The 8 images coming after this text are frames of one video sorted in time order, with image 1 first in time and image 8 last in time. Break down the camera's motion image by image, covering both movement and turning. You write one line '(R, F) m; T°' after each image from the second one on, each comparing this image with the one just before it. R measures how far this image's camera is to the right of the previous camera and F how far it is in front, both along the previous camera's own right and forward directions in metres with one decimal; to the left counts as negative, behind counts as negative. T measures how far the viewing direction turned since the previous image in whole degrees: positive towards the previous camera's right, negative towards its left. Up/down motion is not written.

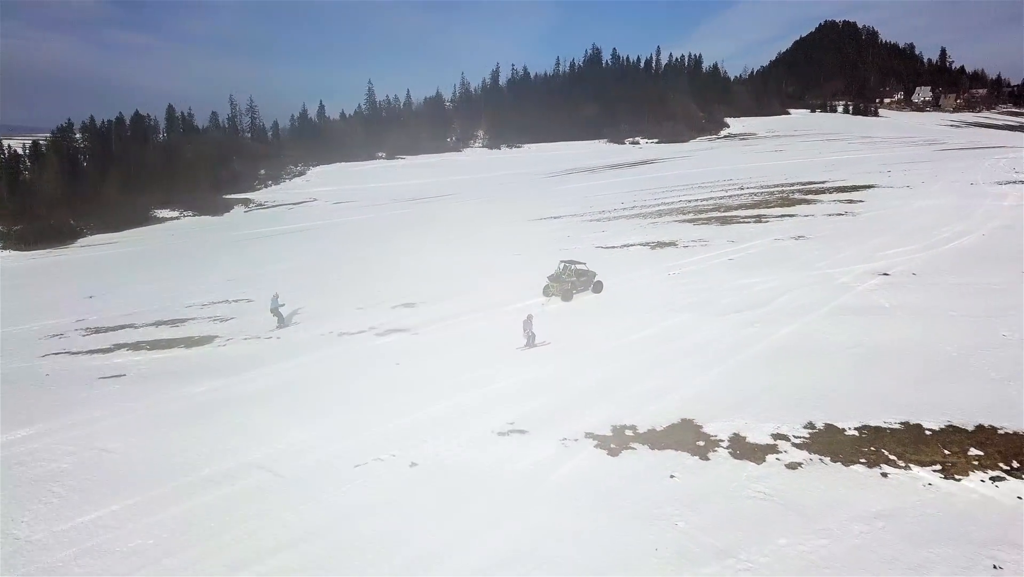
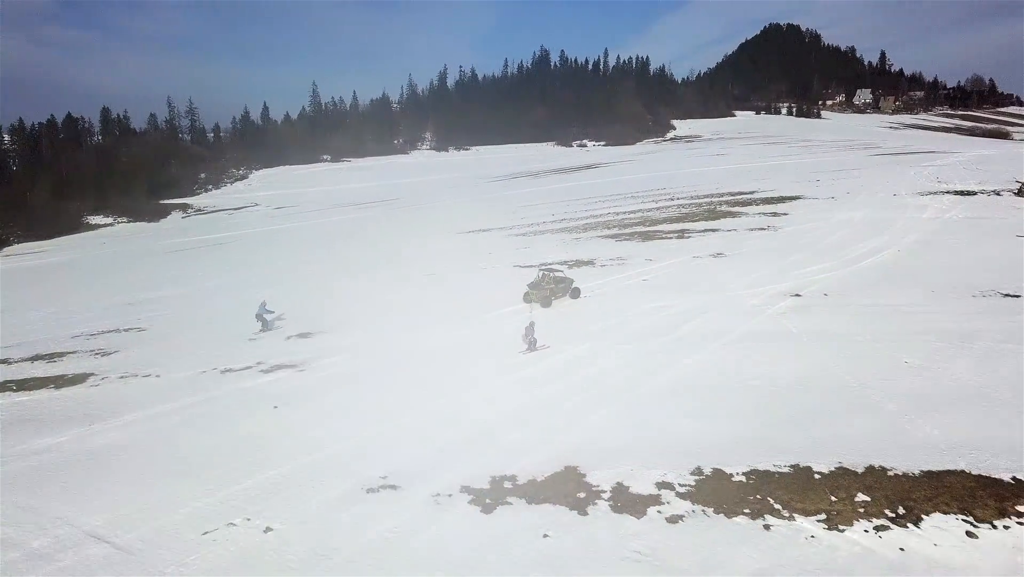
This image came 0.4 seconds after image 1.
(+0.7, +0.4) m; +3°
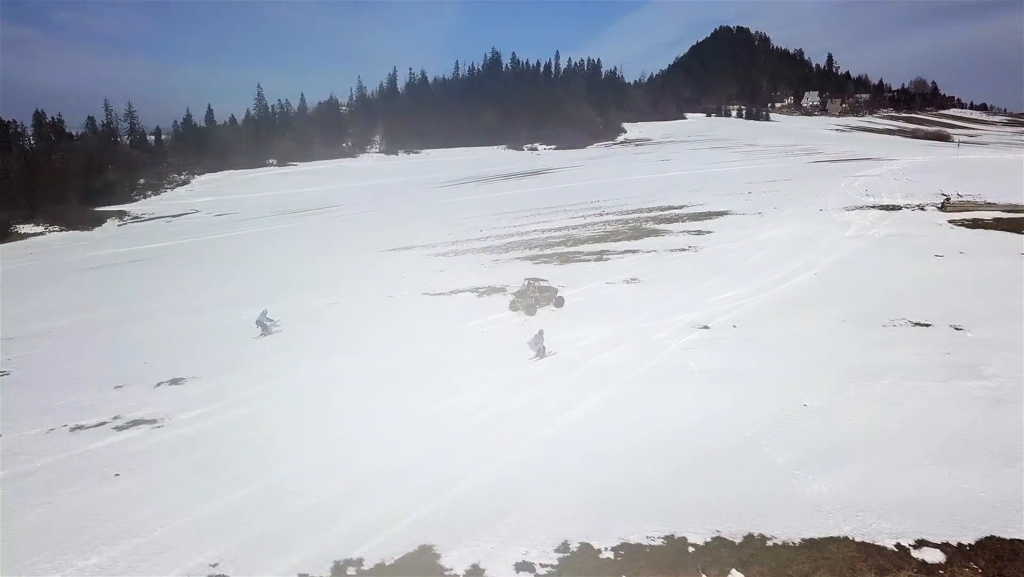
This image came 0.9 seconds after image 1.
(+0.9, +0.5) m; +3°
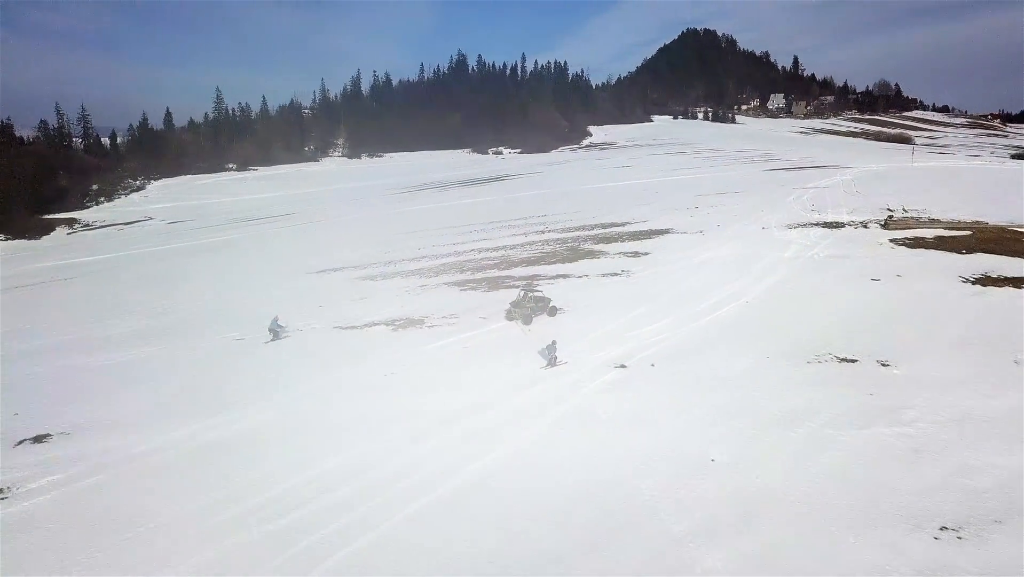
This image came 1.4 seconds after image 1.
(+0.9, +0.6) m; +2°
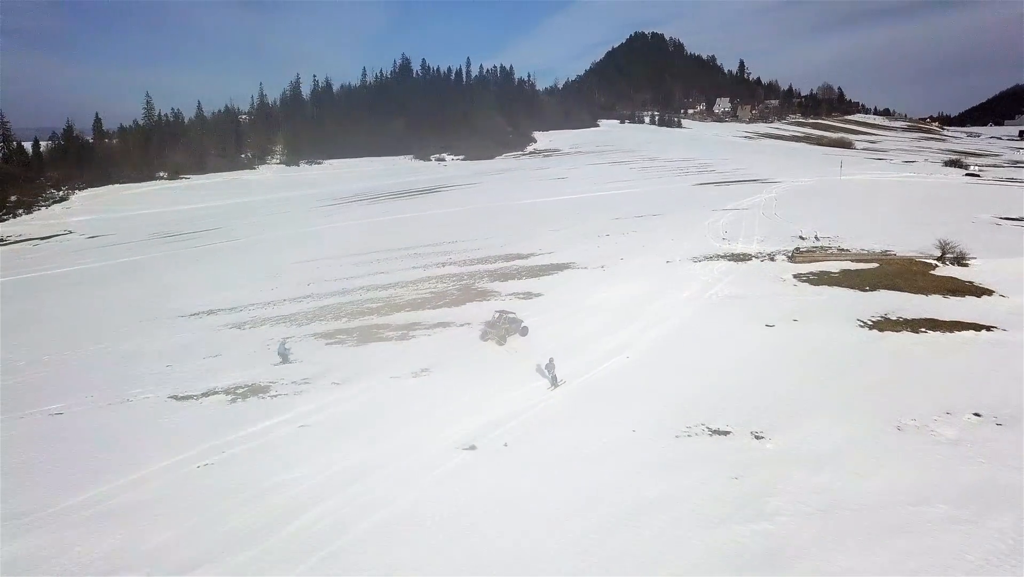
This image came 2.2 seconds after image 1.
(+1.4, +1.0) m; +3°
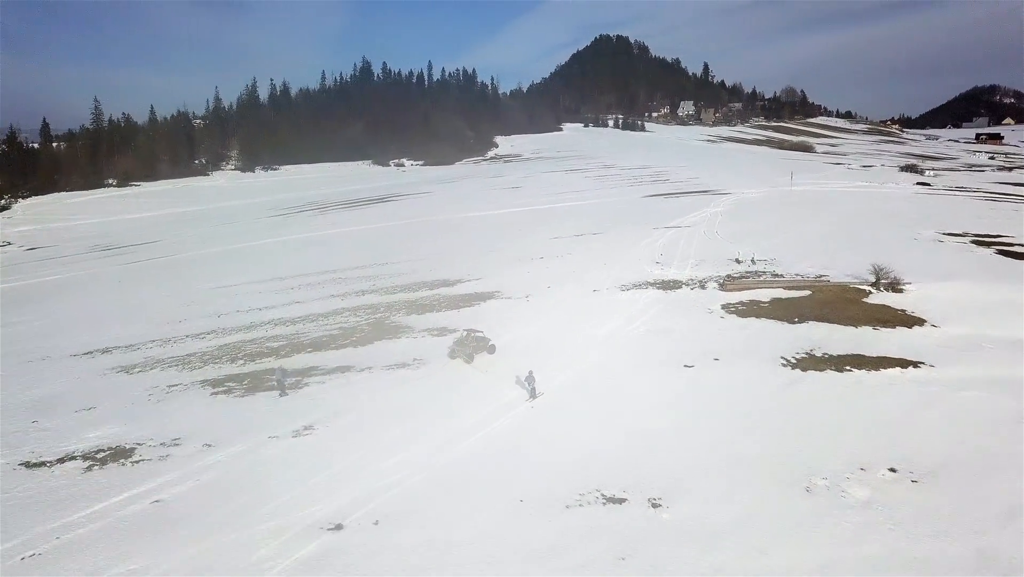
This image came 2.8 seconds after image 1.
(+1.1, +0.8) m; +2°
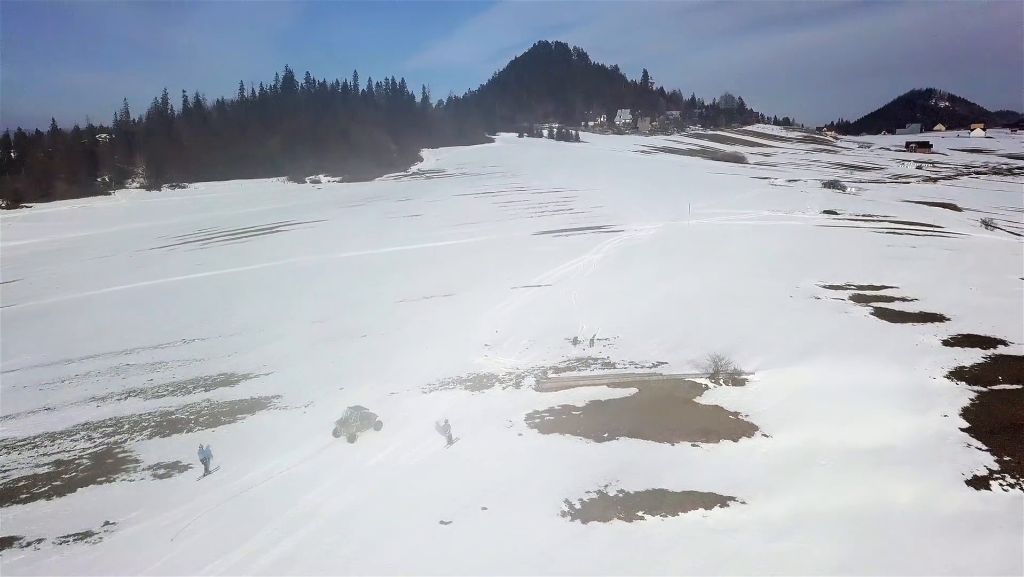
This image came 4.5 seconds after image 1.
(+3.2, +2.2) m; +3°
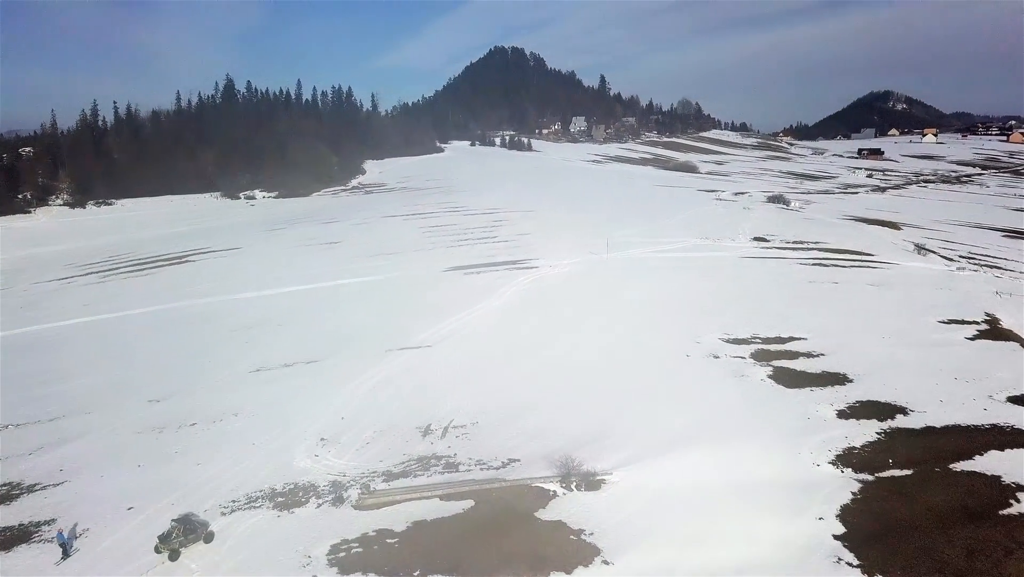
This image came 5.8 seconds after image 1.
(+2.6, +1.7) m; +2°
